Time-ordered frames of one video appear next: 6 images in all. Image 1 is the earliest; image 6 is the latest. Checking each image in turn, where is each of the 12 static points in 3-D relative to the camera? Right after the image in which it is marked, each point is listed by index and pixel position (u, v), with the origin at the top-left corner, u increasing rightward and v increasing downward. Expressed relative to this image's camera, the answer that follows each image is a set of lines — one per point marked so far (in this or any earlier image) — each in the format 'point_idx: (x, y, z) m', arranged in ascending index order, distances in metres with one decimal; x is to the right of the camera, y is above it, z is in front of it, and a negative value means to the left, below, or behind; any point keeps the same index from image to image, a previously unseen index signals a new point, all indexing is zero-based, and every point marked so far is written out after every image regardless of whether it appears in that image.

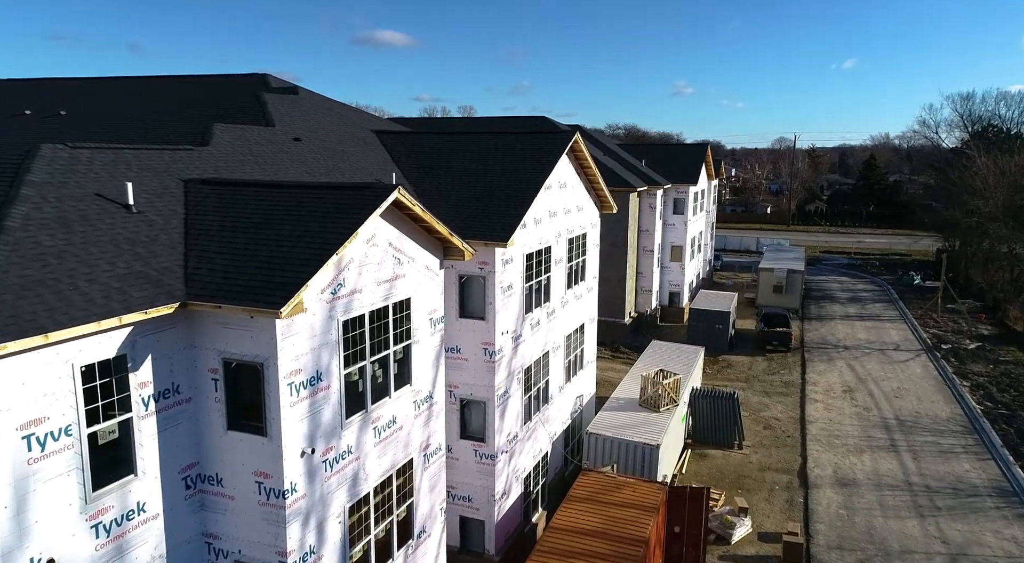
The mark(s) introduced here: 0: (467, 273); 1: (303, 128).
0: (-0.9, +0.2, +15.5) m
1: (-4.7, +3.5, +17.4) m
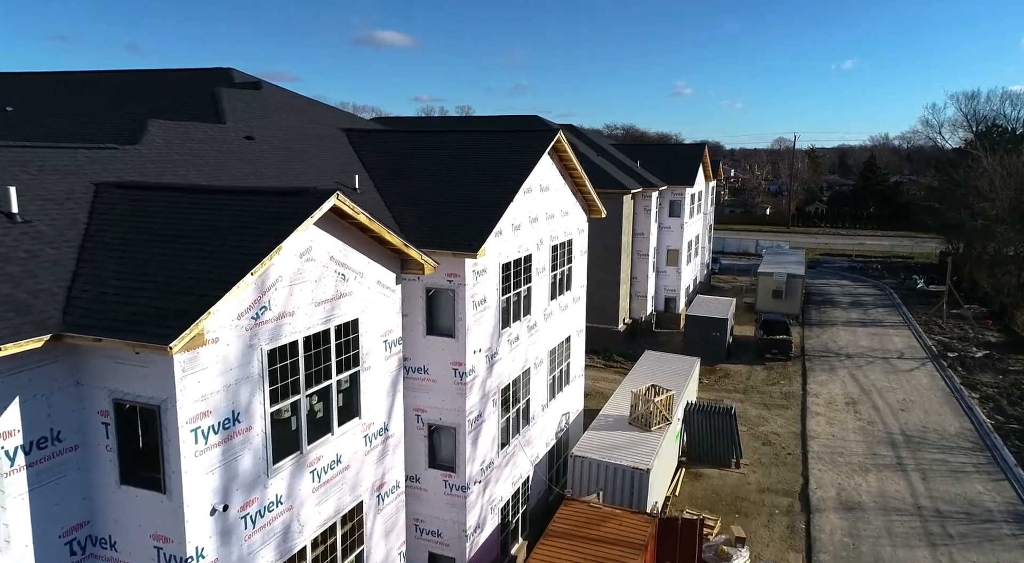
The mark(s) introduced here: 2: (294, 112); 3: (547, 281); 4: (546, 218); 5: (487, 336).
0: (-1.4, -0.1, +14.0) m
1: (-5.2, +3.2, +16.0) m
2: (-5.3, +4.2, +18.7) m
3: (+0.9, 0.0, +18.7) m
4: (+0.8, +1.5, +18.0) m
5: (-0.5, -1.1, +14.9) m
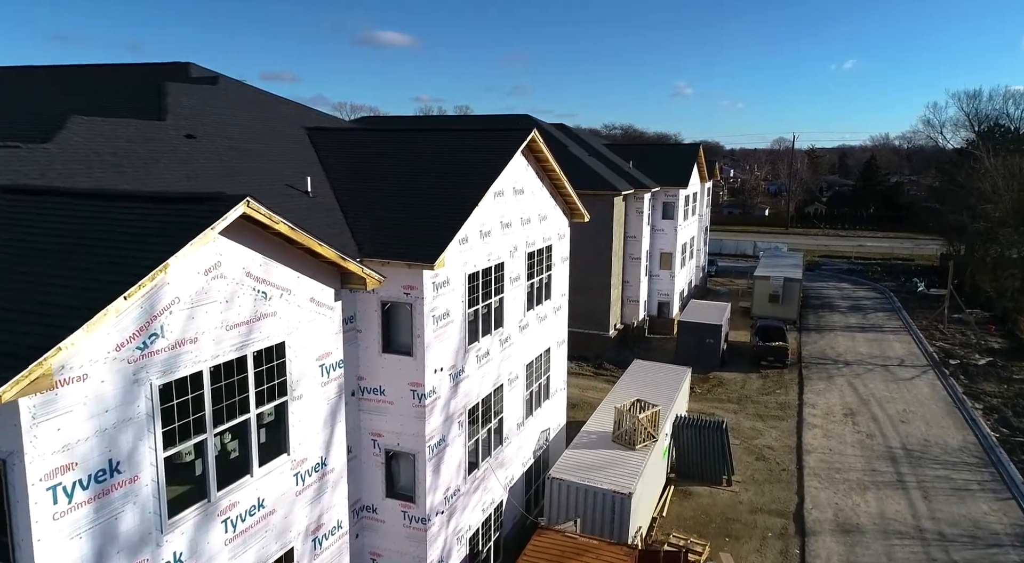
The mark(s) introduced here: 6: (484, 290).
0: (-2.0, -0.3, +12.8) m
1: (-5.8, +3.0, +14.7) m
2: (-5.9, +3.9, +17.5) m
3: (+0.3, -0.2, +17.4) m
4: (+0.1, +1.3, +16.7) m
5: (-1.1, -1.3, +13.7) m
6: (-0.6, -0.1, +15.2) m
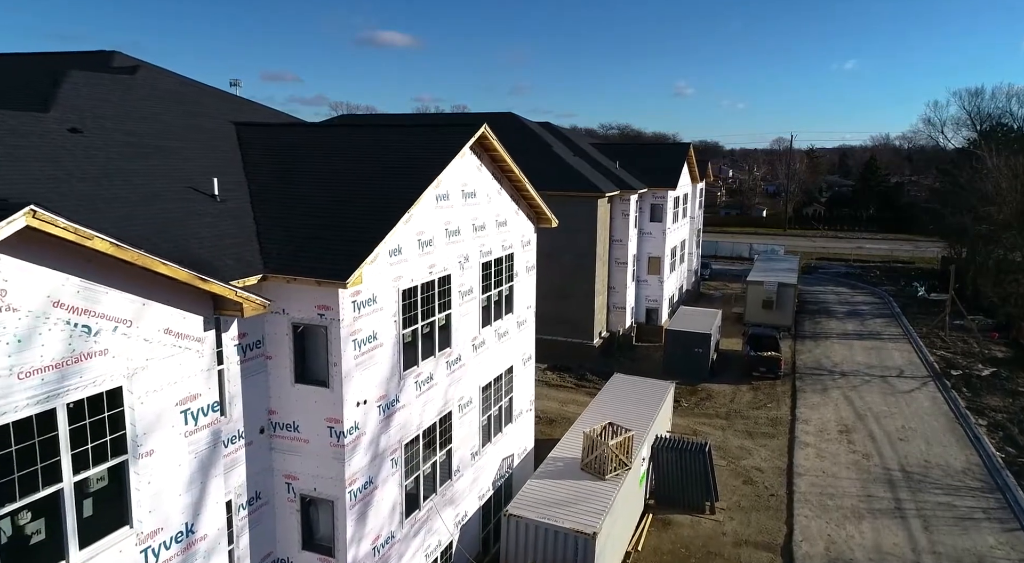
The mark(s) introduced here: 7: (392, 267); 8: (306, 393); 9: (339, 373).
0: (-3.0, -0.6, +11.0) m
1: (-6.8, +2.8, +12.9) m
2: (-6.9, +3.7, +15.7) m
3: (-0.7, -0.5, +15.6) m
4: (-0.8, +1.0, +14.9) m
5: (-2.1, -1.6, +11.9) m
6: (-1.5, -0.4, +13.3) m
7: (-1.9, +0.2, +12.1) m
8: (-3.0, -1.6, +11.1) m
9: (-2.4, -1.3, +10.9) m
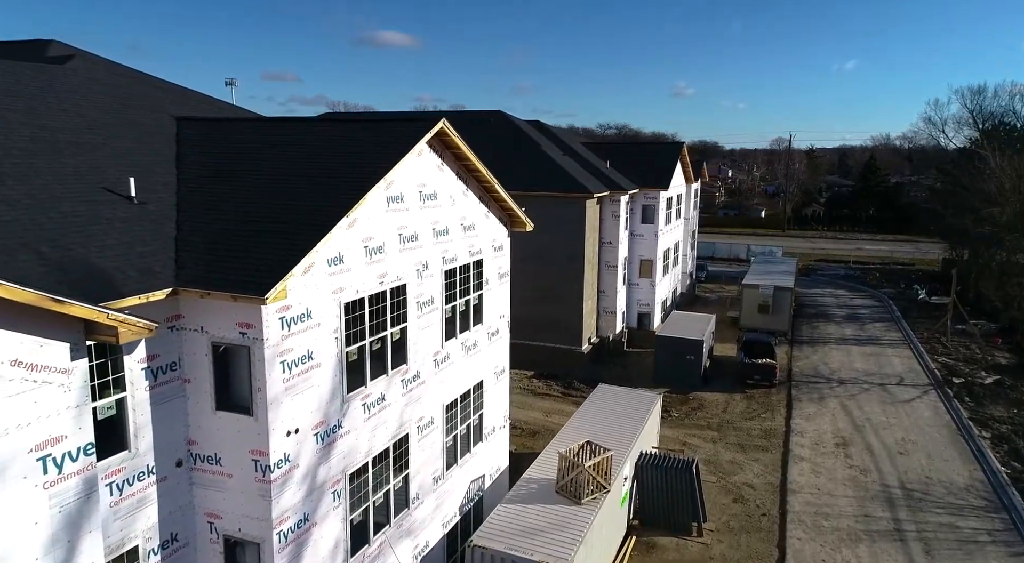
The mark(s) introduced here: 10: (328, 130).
0: (-3.6, -0.7, +9.7) m
1: (-7.4, +2.6, +11.6) m
2: (-7.5, +3.5, +14.4) m
3: (-1.3, -0.7, +14.3) m
4: (-1.5, +0.8, +13.6) m
5: (-2.7, -1.8, +10.6) m
6: (-2.2, -0.6, +12.1) m
7: (-2.5, +0.1, +10.8) m
8: (-3.6, -1.8, +9.8) m
9: (-3.1, -1.5, +9.6) m
10: (-3.3, +2.7, +13.7) m
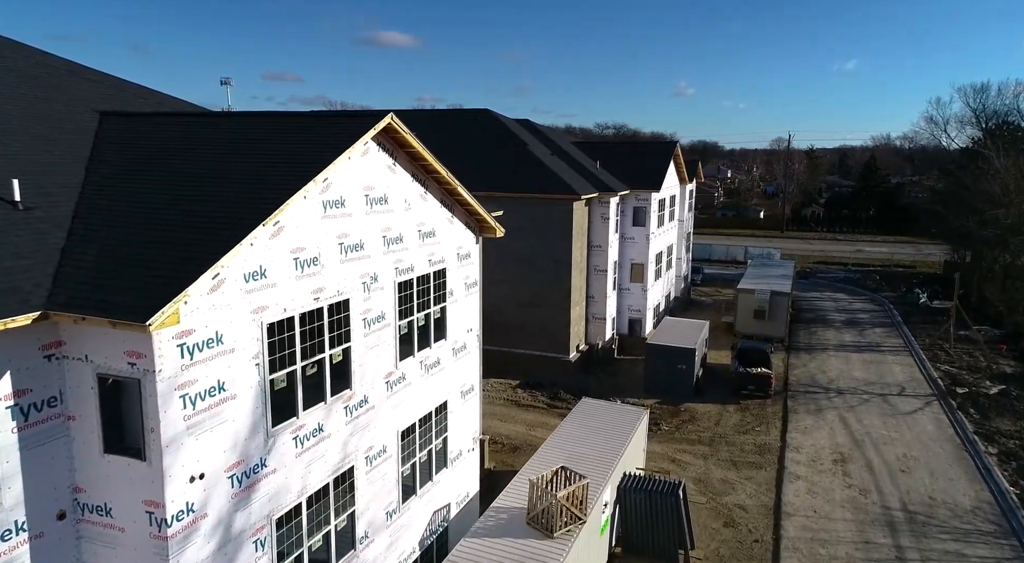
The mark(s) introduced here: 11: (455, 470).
0: (-4.3, -1.0, +8.2) m
1: (-8.1, +2.4, +10.2) m
2: (-8.2, +3.3, +12.9) m
3: (-2.0, -0.9, +12.9) m
4: (-2.1, +0.6, +12.2) m
5: (-3.4, -2.0, +9.2) m
6: (-2.8, -0.8, +10.6) m
7: (-3.2, -0.2, +9.4) m
8: (-4.3, -2.0, +8.4) m
9: (-3.8, -1.7, +8.2) m
10: (-3.9, +2.5, +12.3) m
11: (-1.2, -3.9, +15.7) m
